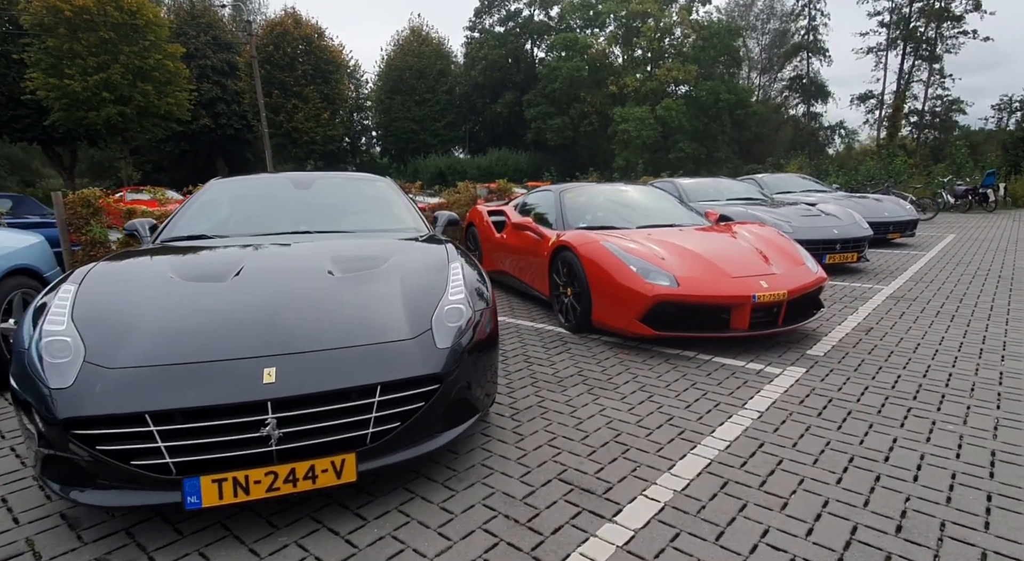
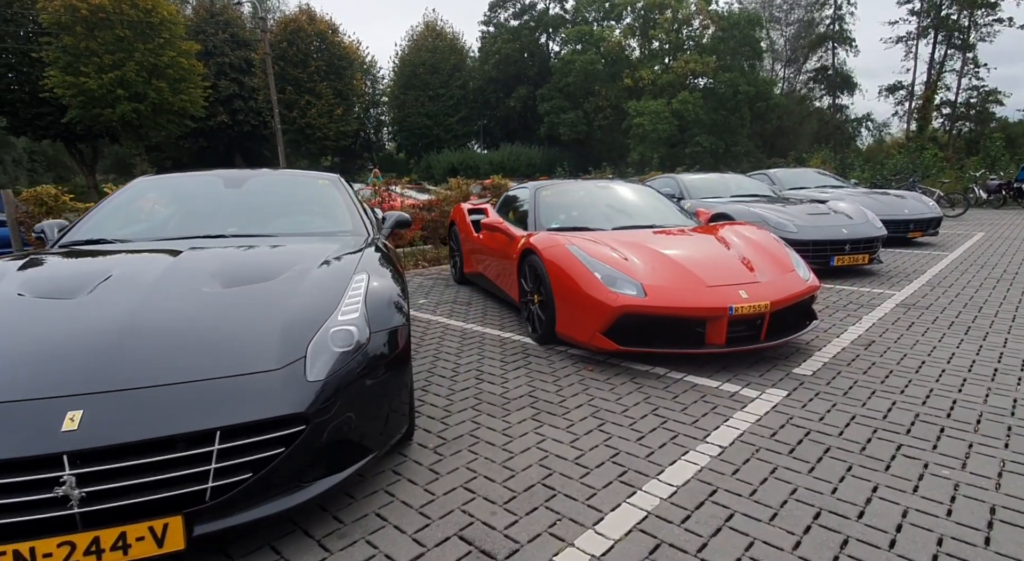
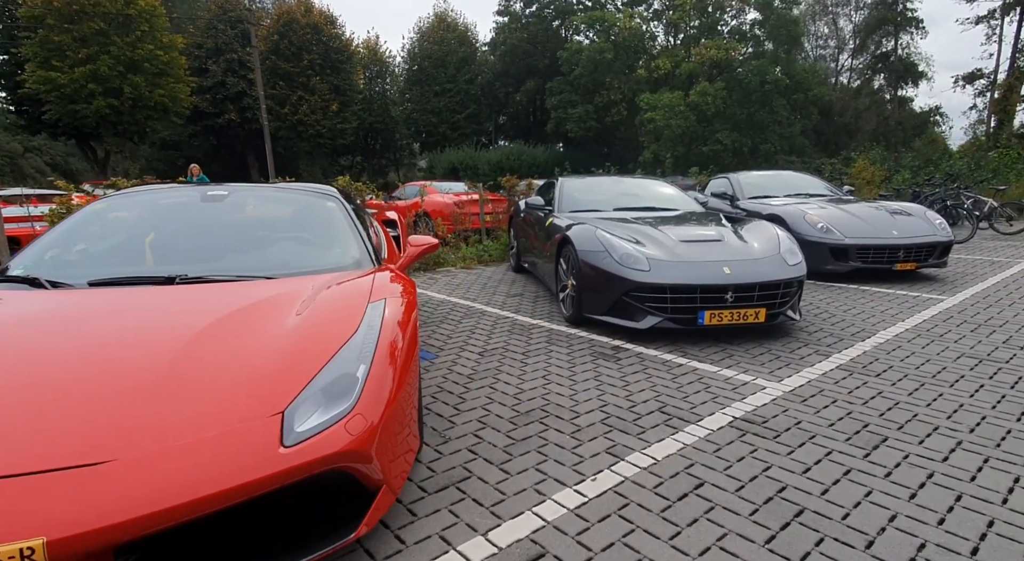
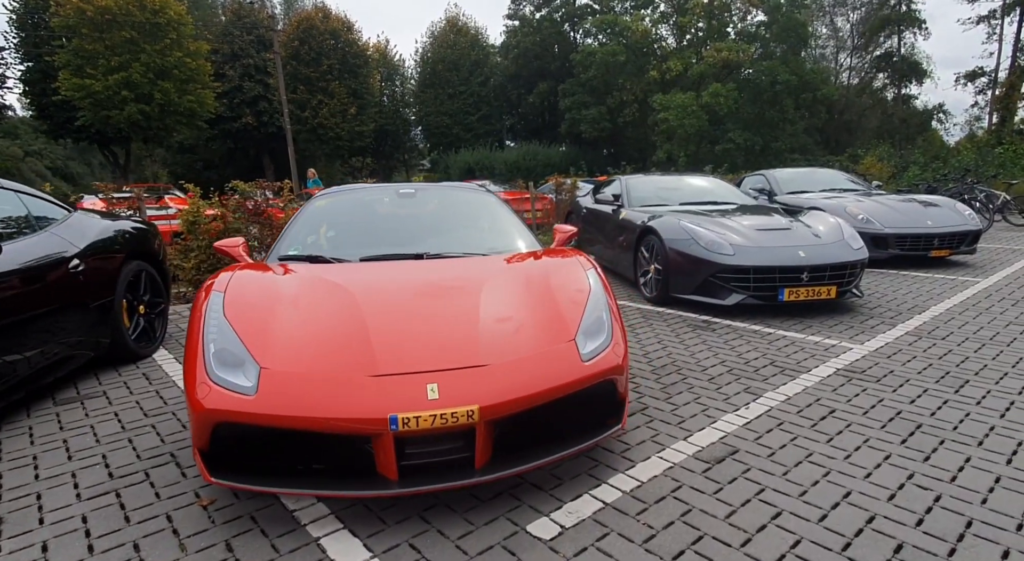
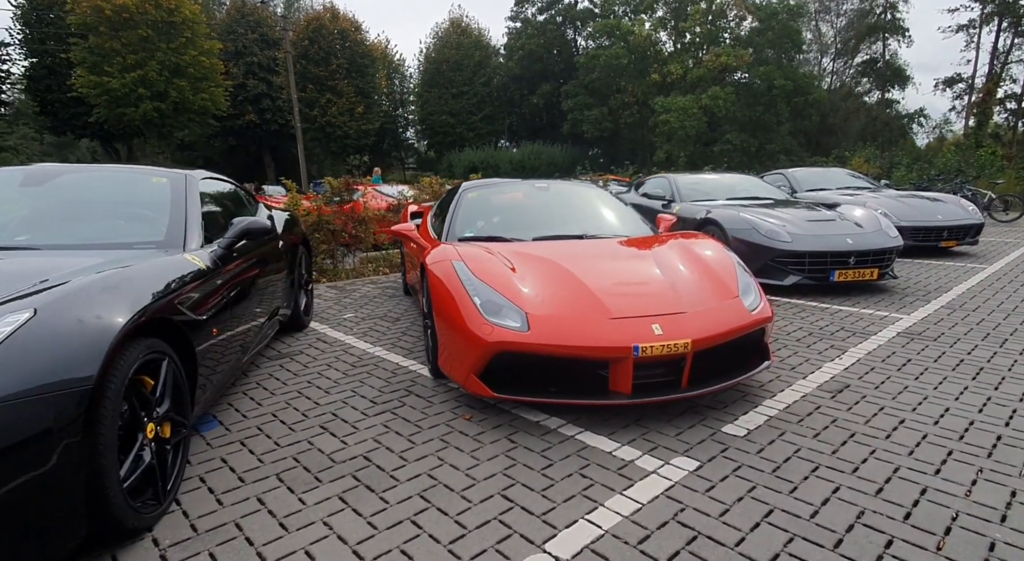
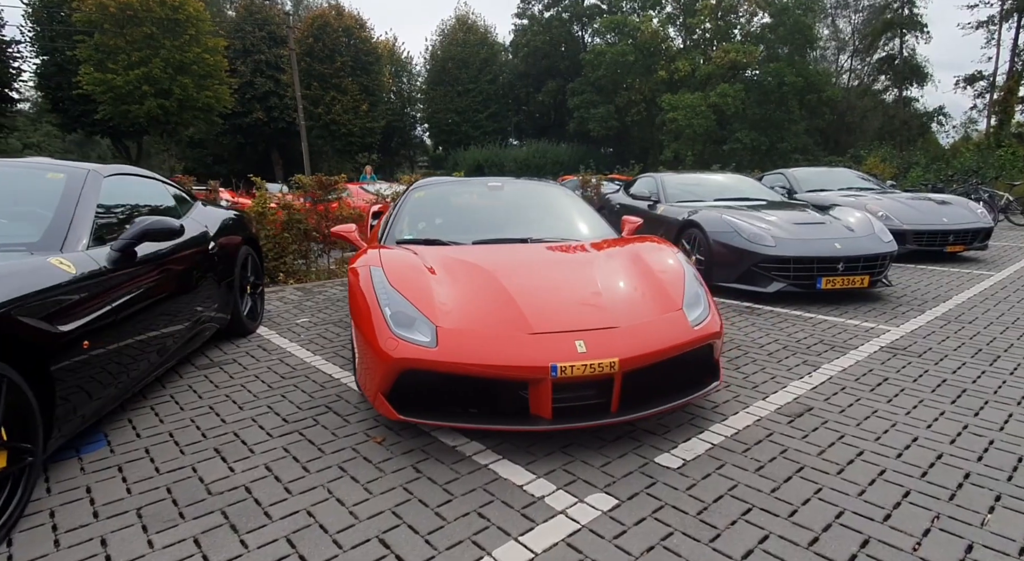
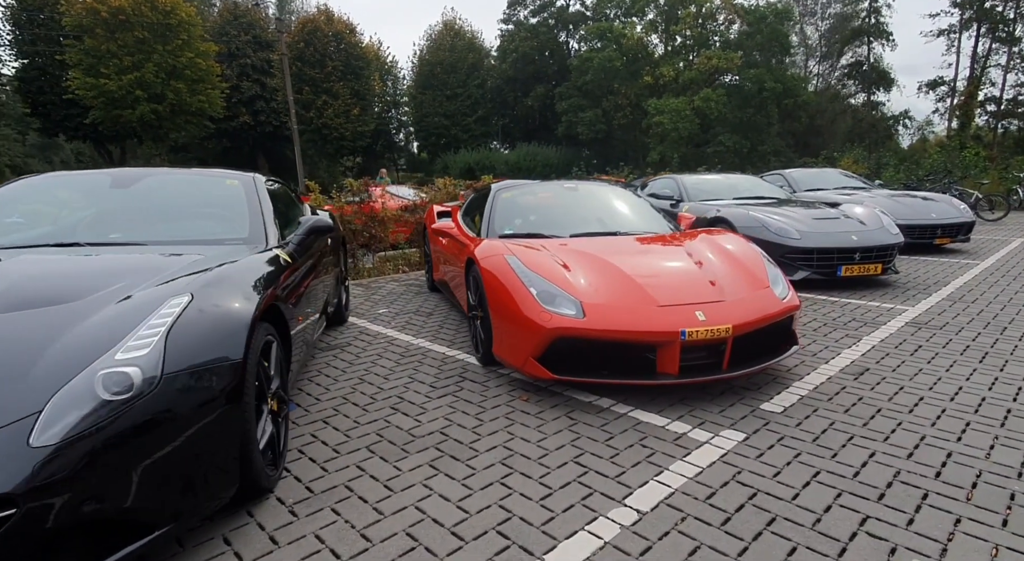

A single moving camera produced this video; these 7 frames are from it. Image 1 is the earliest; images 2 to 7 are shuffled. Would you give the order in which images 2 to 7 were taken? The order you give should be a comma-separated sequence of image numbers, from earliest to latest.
2, 7, 5, 6, 4, 3
